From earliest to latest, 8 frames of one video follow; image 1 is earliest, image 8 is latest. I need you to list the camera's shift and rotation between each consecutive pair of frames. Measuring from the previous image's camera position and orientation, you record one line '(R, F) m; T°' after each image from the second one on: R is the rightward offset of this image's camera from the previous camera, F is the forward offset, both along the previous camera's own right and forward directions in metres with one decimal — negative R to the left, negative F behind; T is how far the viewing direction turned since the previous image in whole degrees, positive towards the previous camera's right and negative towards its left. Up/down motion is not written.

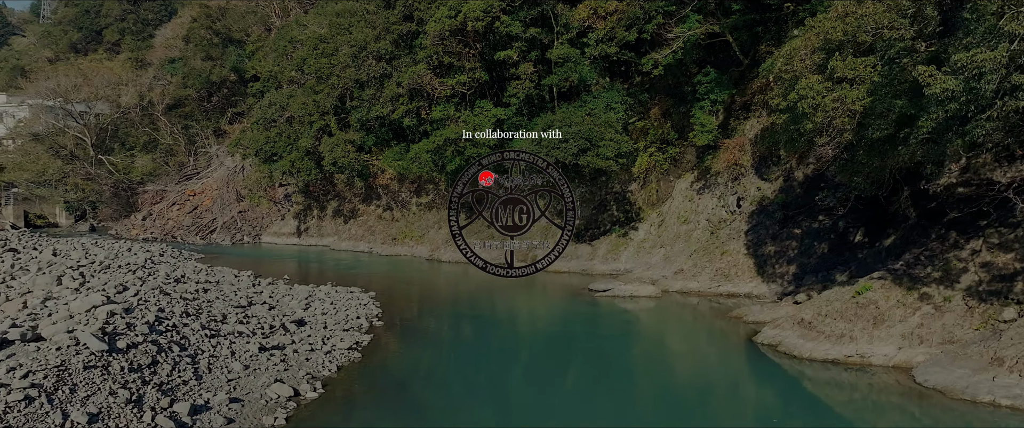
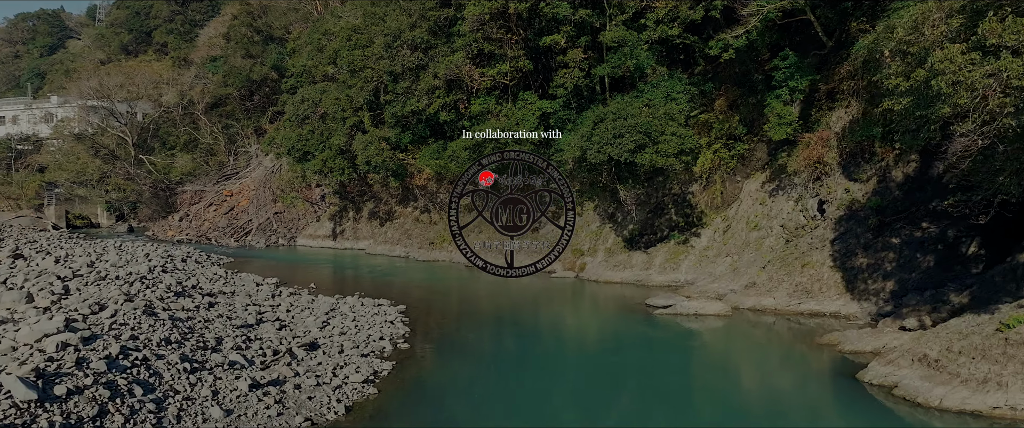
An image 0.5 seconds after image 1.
(0.0, +2.3) m; -4°
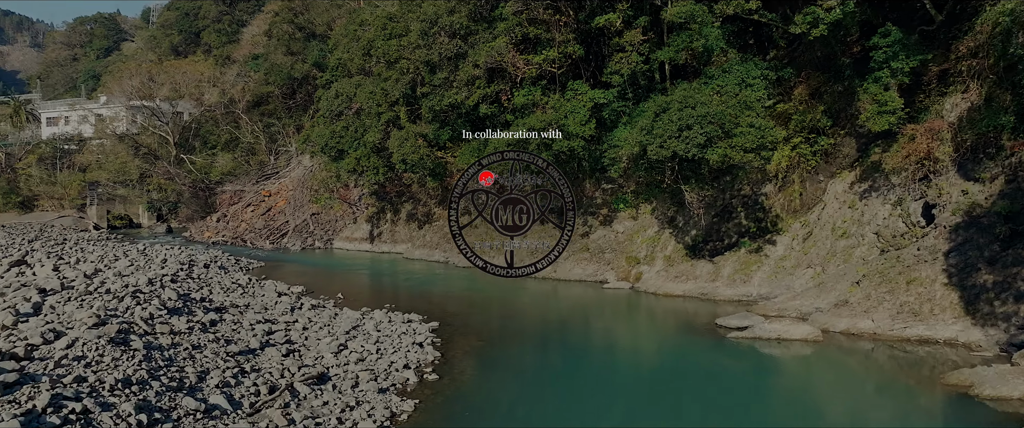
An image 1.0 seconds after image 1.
(0.0, +2.3) m; -4°
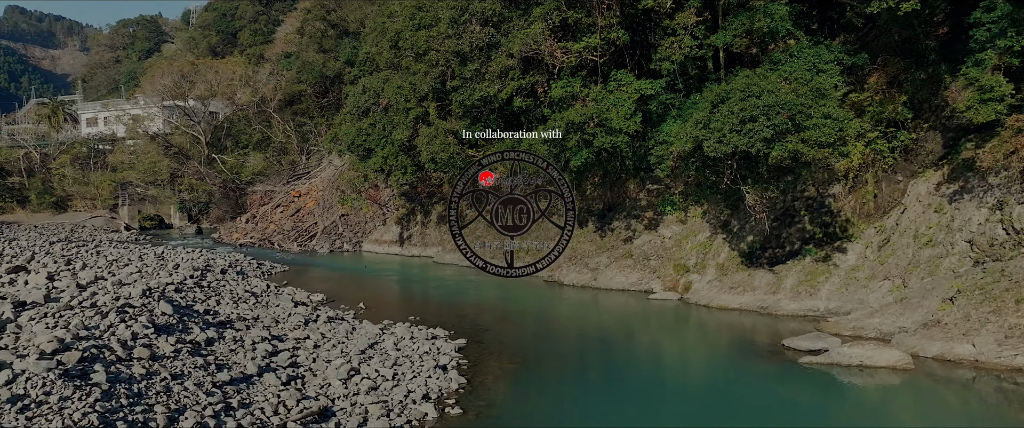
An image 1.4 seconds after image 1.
(0.0, +1.8) m; -3°
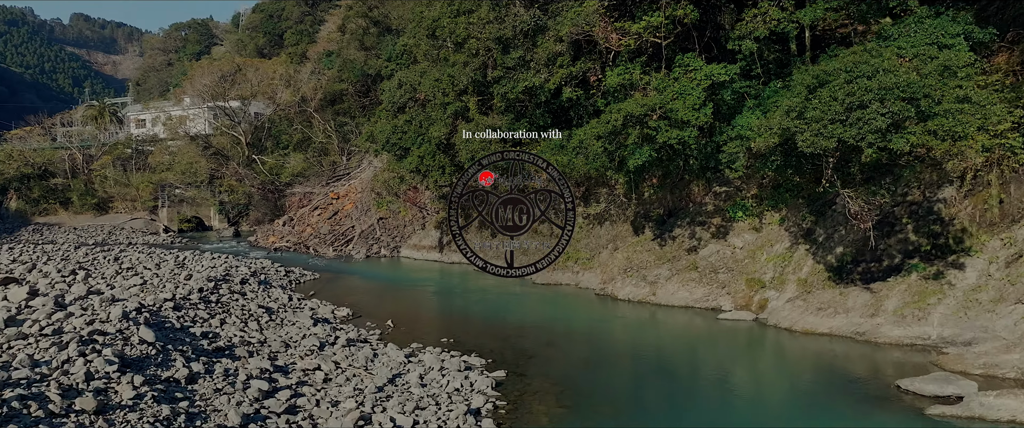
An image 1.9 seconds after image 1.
(0.0, +2.3) m; -4°
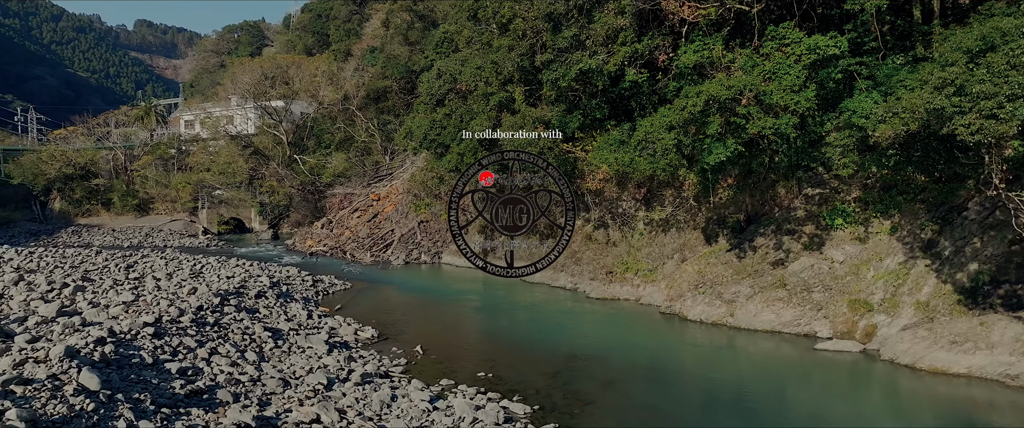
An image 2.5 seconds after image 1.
(0.0, +2.7) m; -4°
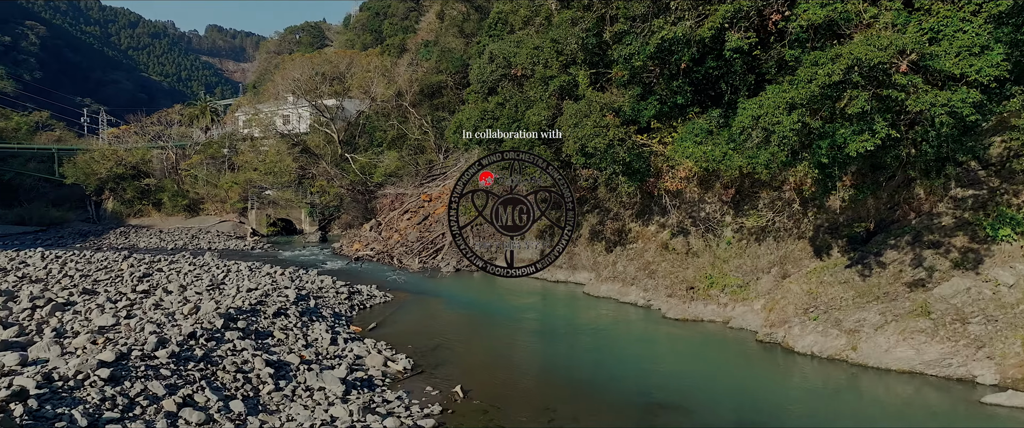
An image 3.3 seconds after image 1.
(-0.1, +3.0) m; -5°
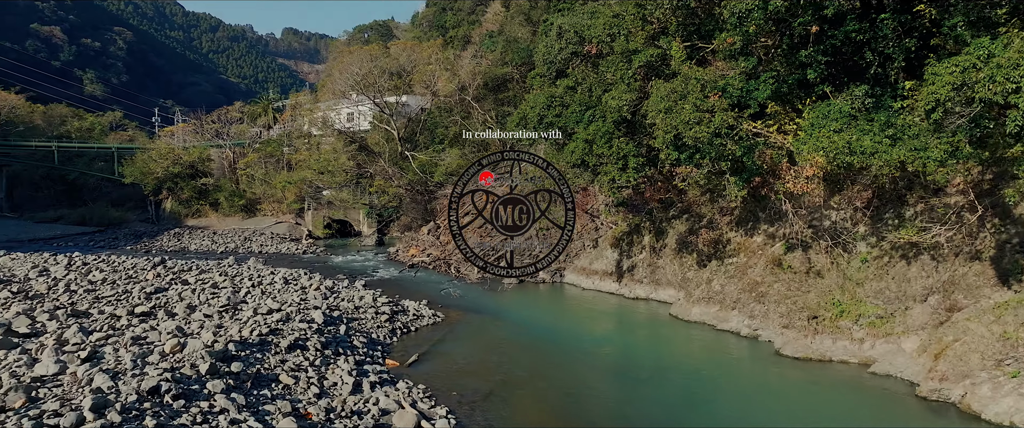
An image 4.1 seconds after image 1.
(-0.1, +3.3) m; -5°
